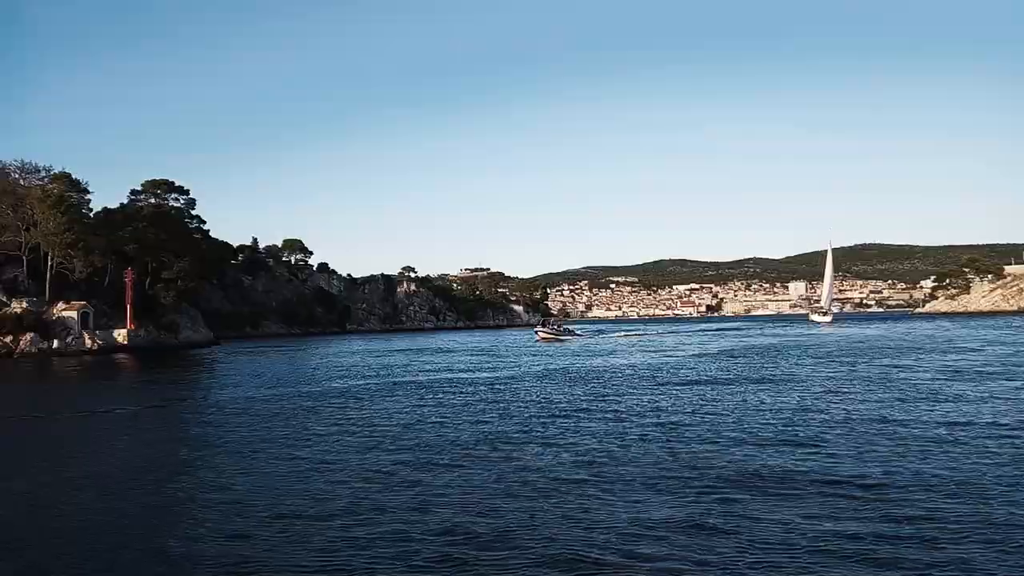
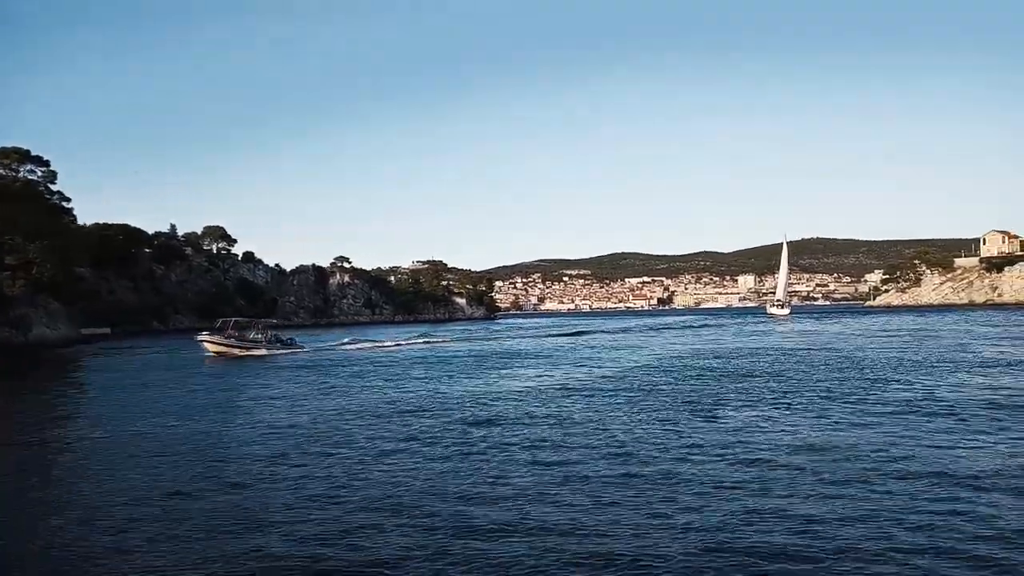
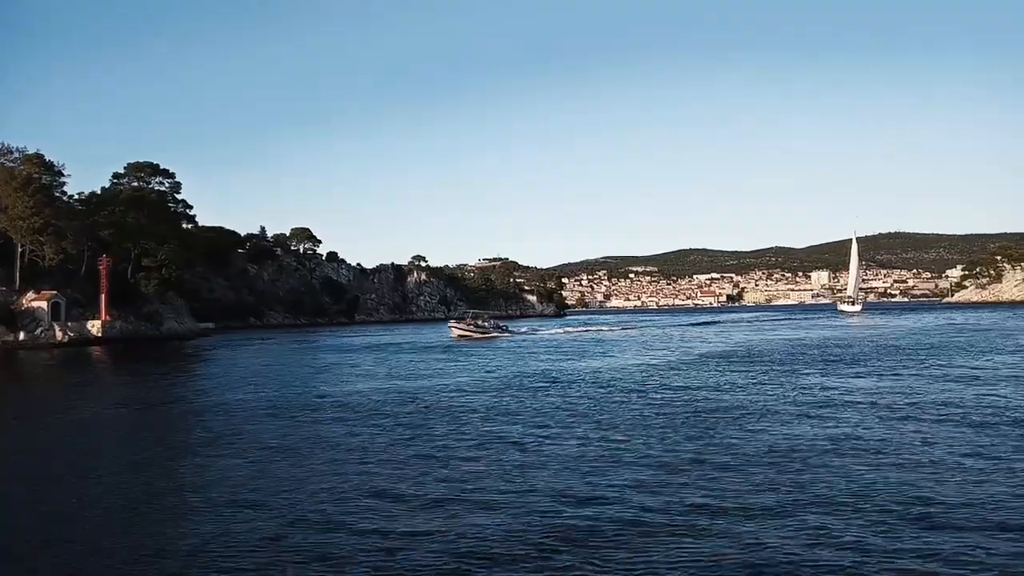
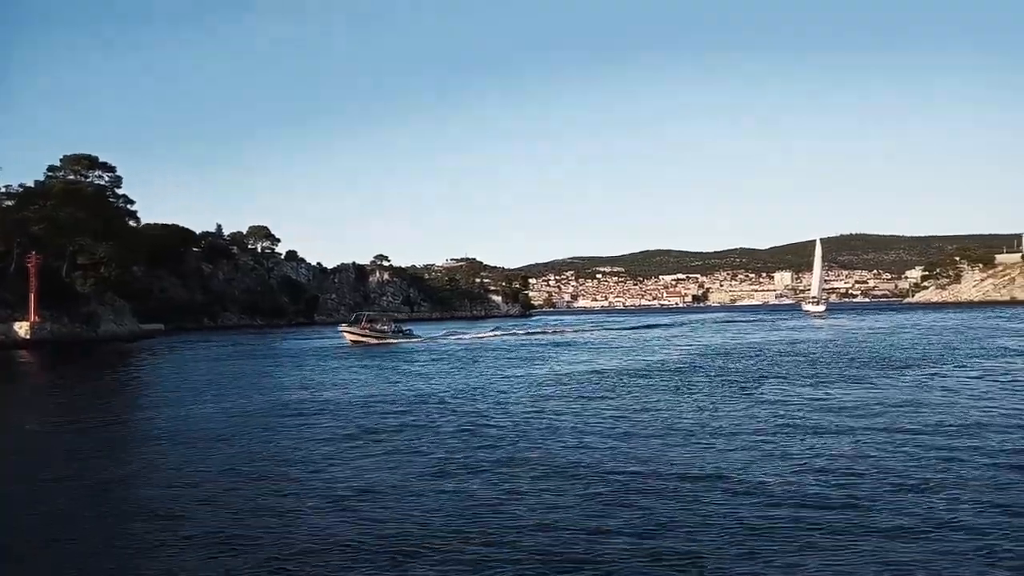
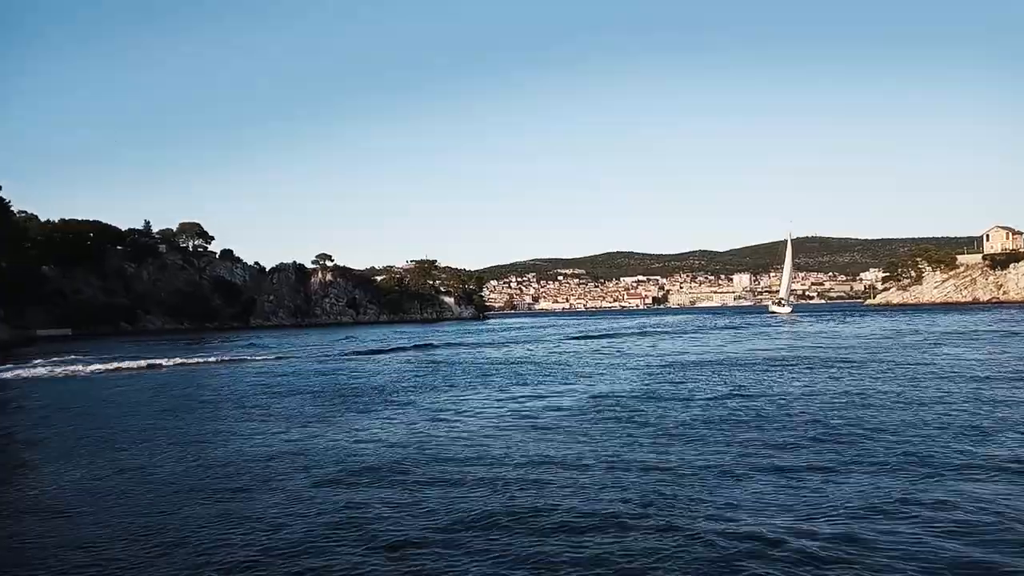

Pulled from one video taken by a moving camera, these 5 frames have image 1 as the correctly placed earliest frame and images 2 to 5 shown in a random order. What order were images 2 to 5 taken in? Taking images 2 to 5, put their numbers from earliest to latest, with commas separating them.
3, 4, 2, 5
